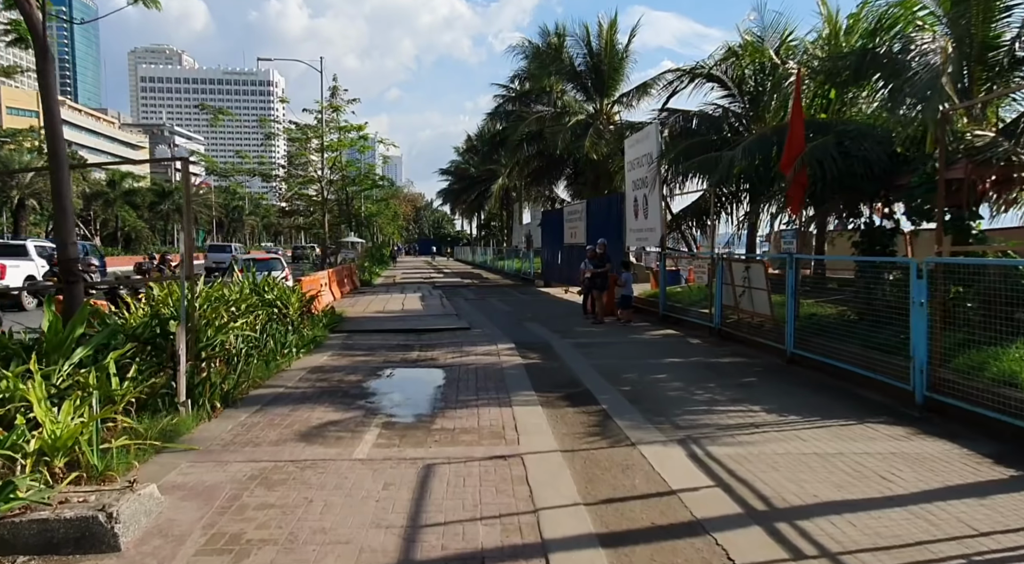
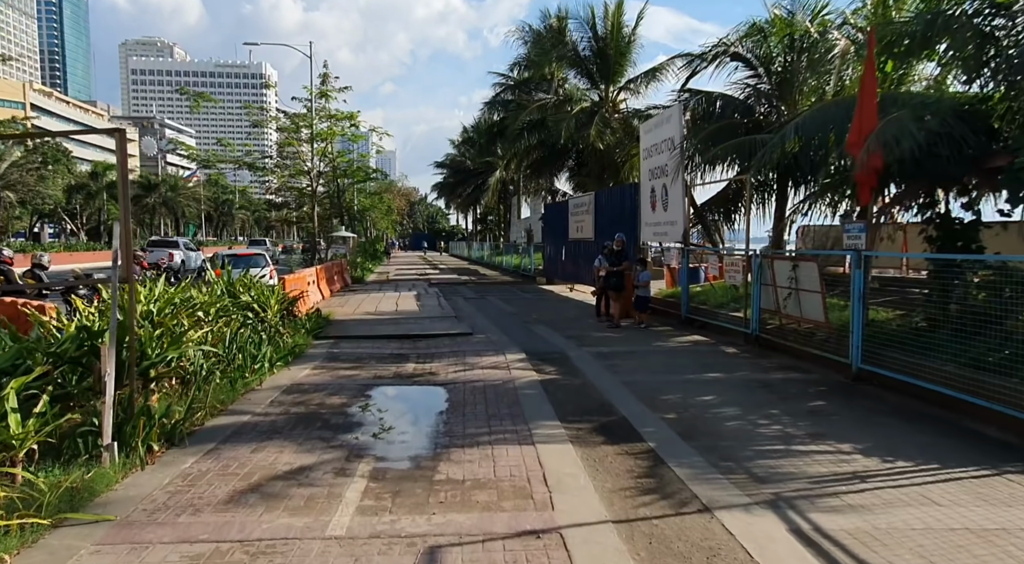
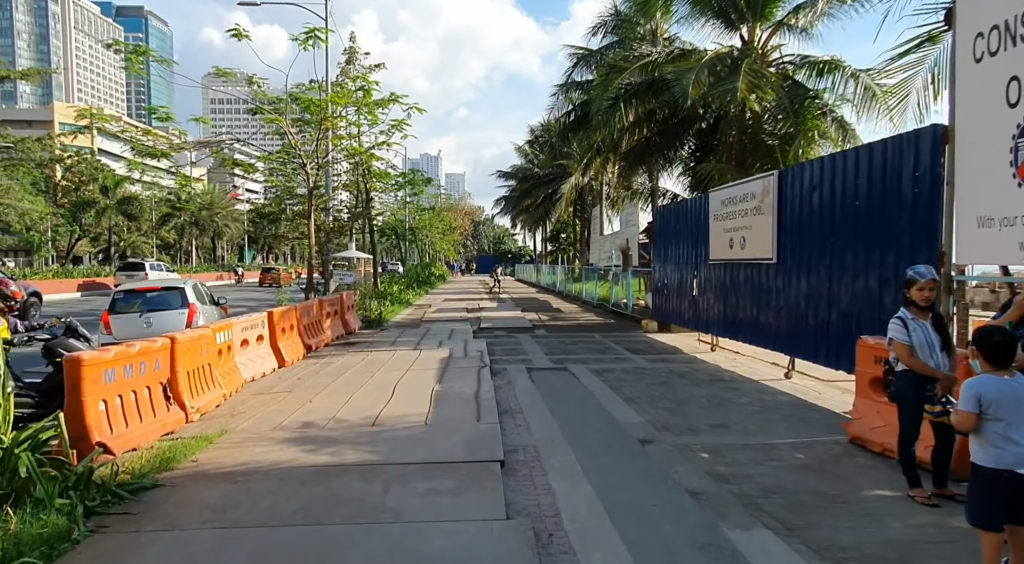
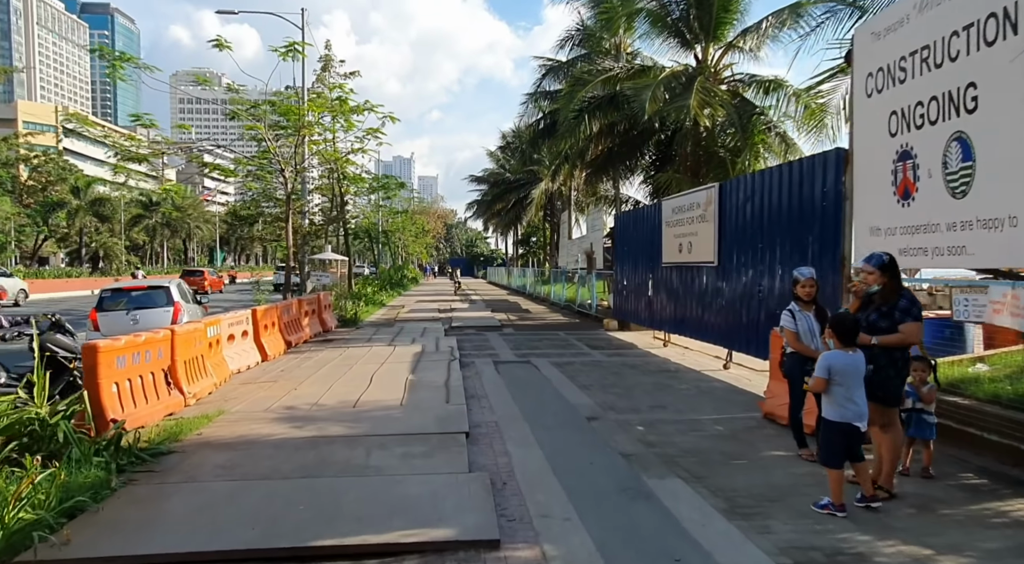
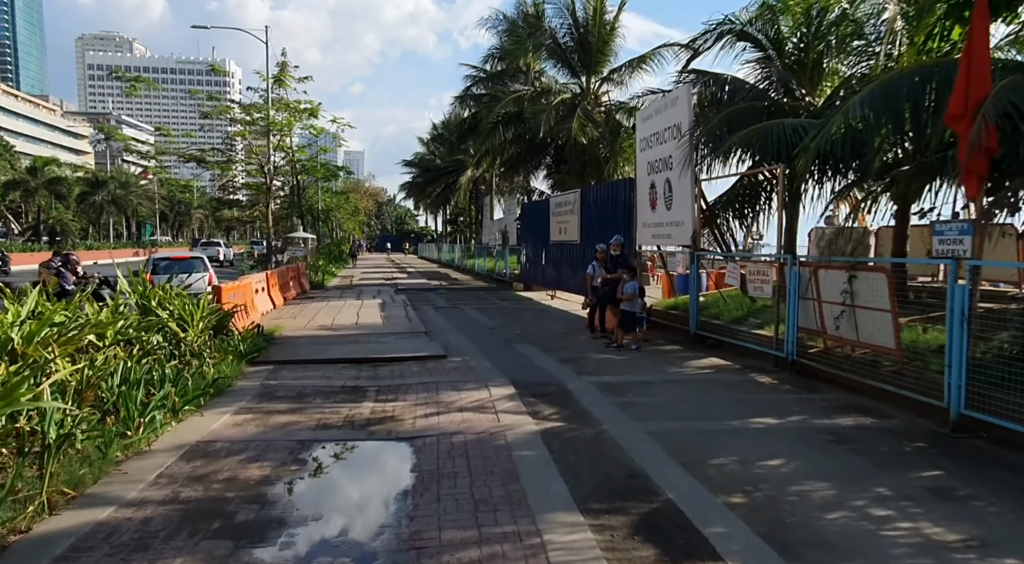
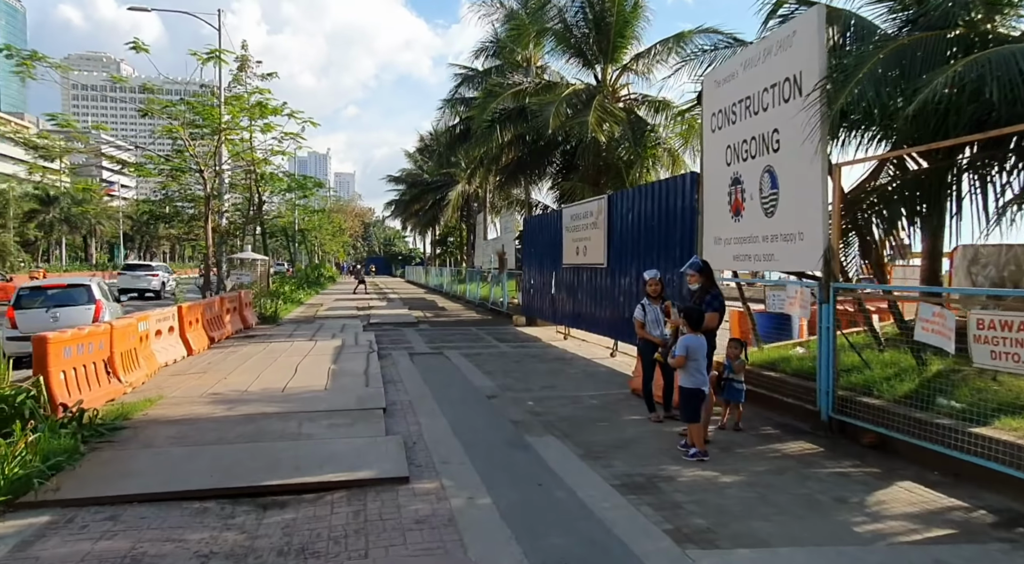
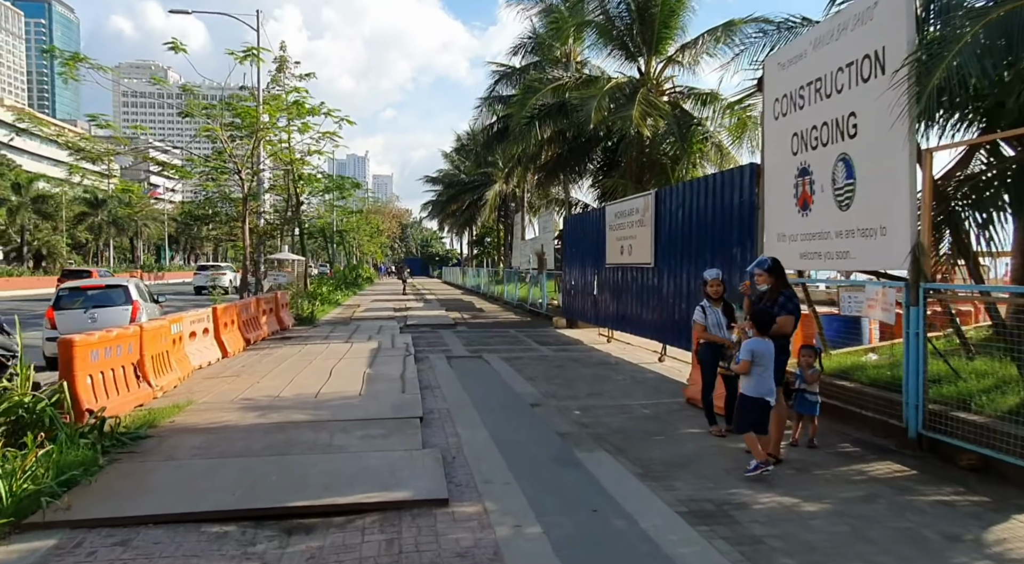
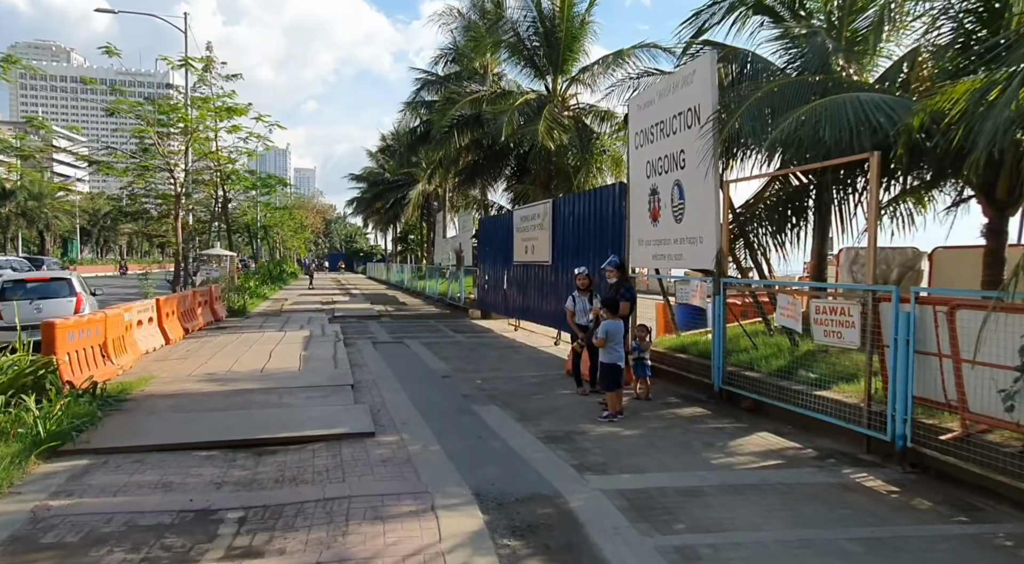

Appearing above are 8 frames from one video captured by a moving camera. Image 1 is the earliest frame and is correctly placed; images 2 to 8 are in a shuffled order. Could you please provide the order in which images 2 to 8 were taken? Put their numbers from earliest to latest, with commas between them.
2, 5, 8, 6, 7, 4, 3
